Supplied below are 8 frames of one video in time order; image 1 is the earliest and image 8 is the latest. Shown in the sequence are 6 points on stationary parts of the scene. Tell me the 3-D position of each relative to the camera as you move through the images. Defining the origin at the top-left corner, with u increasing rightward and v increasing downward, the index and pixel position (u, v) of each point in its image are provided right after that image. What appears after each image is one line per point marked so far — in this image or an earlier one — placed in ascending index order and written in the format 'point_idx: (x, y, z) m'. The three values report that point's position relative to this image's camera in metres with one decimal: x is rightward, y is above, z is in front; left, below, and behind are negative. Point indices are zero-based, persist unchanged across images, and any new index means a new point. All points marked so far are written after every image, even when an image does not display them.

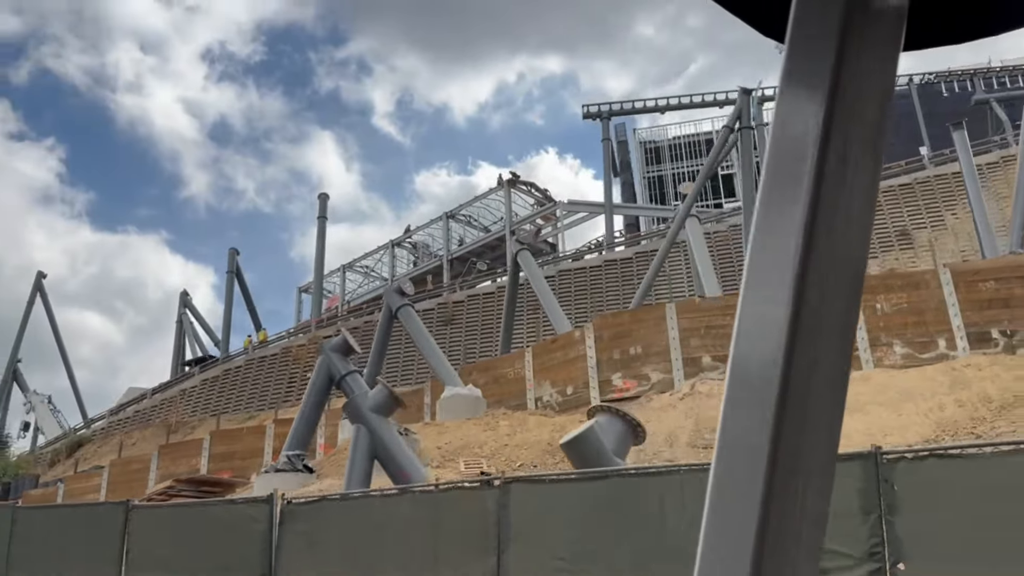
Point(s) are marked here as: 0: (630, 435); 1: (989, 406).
0: (+1.0, -1.2, +6.8) m
1: (+6.2, -1.4, +10.9) m
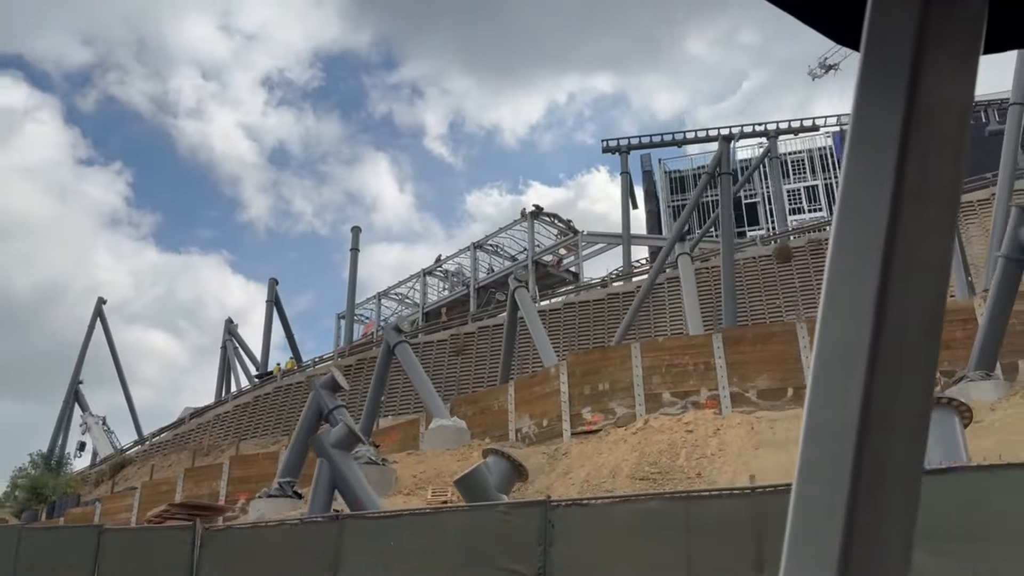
0: (0.0, -1.8, +8.2) m
1: (+5.5, -2.1, +11.9) m
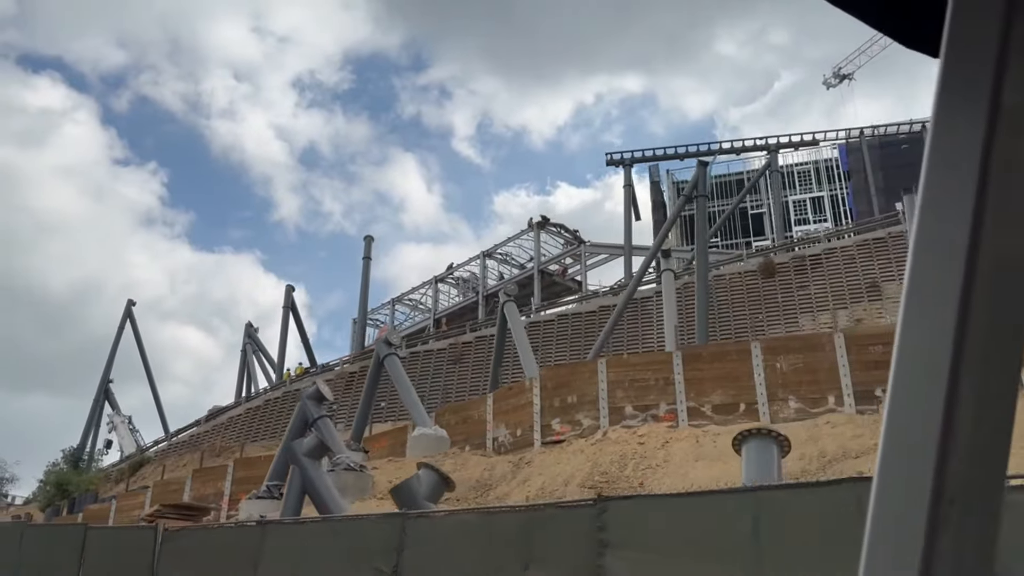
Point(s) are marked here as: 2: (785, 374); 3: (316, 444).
0: (-0.8, -2.2, +9.4) m
1: (+4.8, -2.5, +12.9) m
2: (+5.2, -1.6, +16.1) m
3: (-3.0, -2.3, +12.6) m
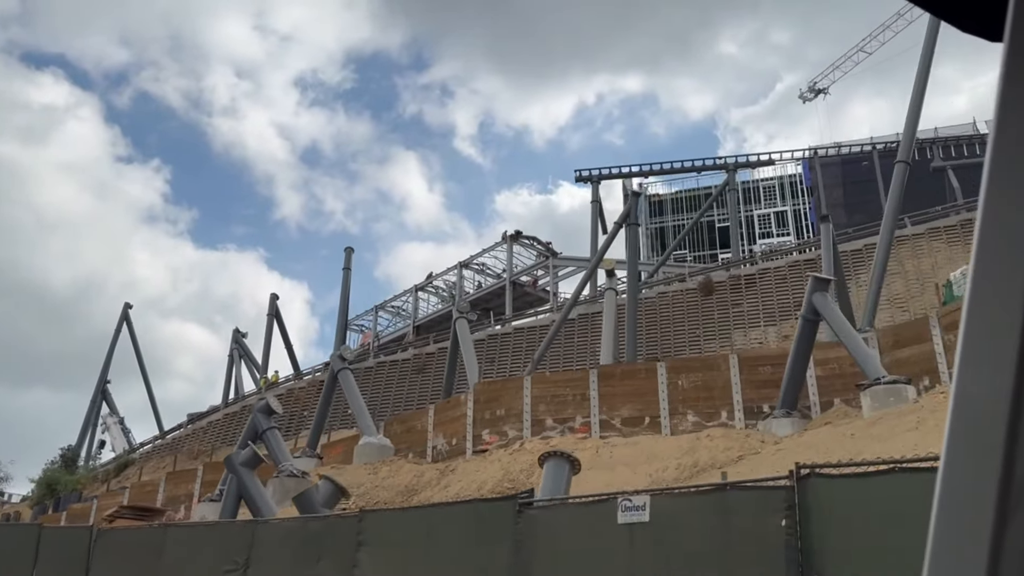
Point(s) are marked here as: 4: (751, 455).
0: (-2.3, -2.7, +11.2) m
1: (+3.3, -3.1, +14.7) m
2: (+3.7, -2.2, +18.0) m
3: (-4.5, -2.8, +14.4) m
4: (+4.1, -2.9, +14.5) m
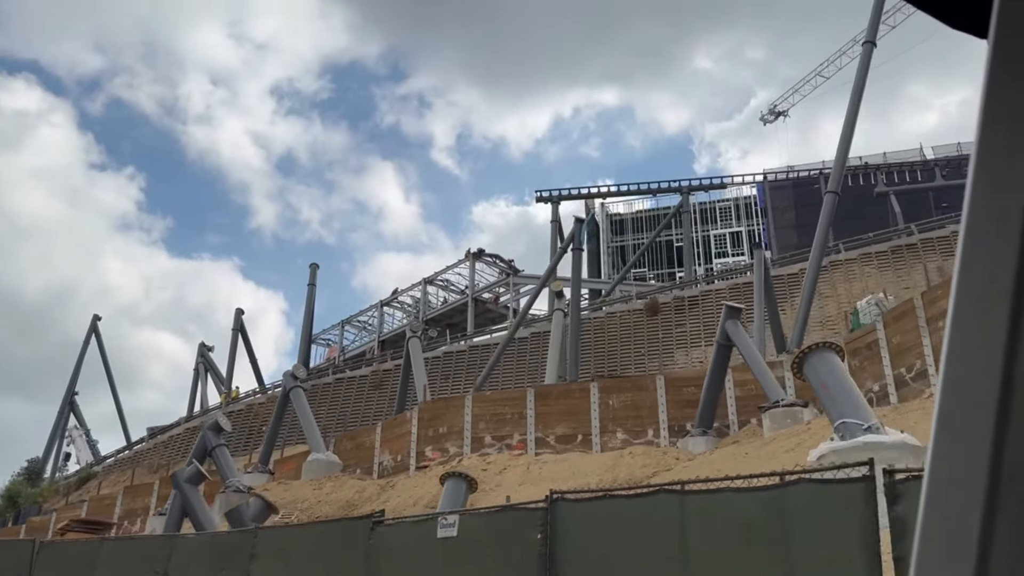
0: (-3.5, -3.2, +12.1) m
1: (+2.0, -3.6, +15.8) m
2: (+2.3, -2.8, +19.1) m
3: (-5.8, -3.3, +15.3) m
4: (+2.8, -3.4, +15.6) m
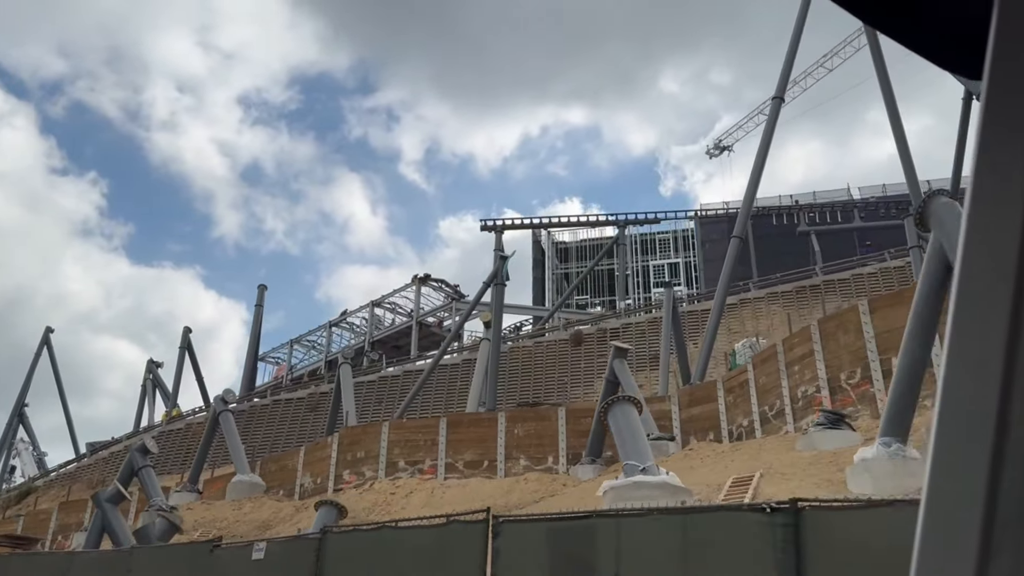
0: (-5.4, -3.8, +13.4) m
1: (-0.1, -4.5, +17.3) m
2: (+0.2, -3.7, +20.6) m
3: (-7.8, -4.0, +16.5) m
4: (+0.8, -4.2, +17.1) m
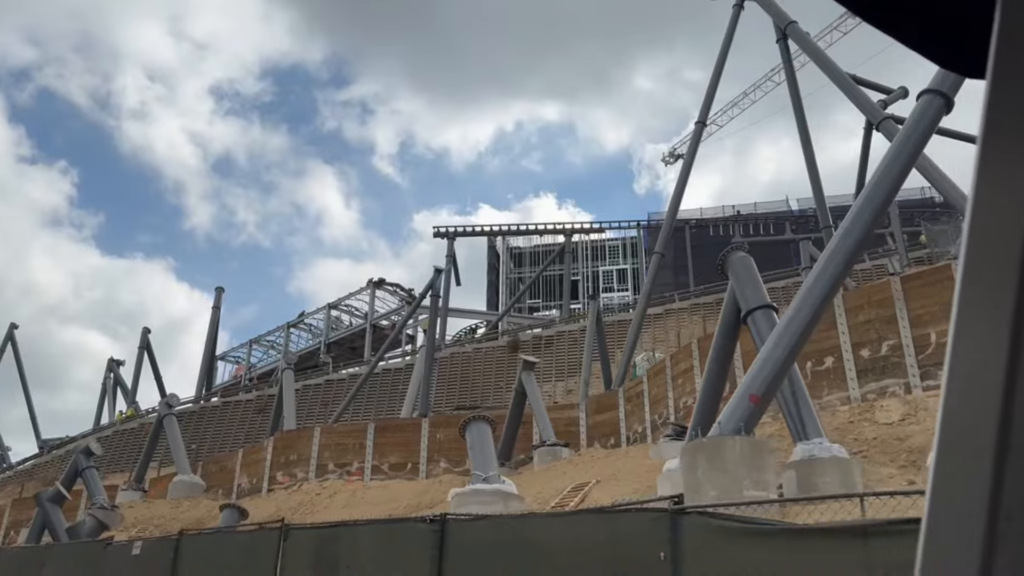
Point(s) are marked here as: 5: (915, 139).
0: (-7.2, -4.2, +14.9) m
1: (-2.0, -4.9, +18.9) m
2: (-1.9, -4.1, +22.2) m
3: (-9.7, -4.3, +17.9) m
4: (-1.2, -4.7, +18.8) m
5: (+4.8, +1.8, +10.1) m
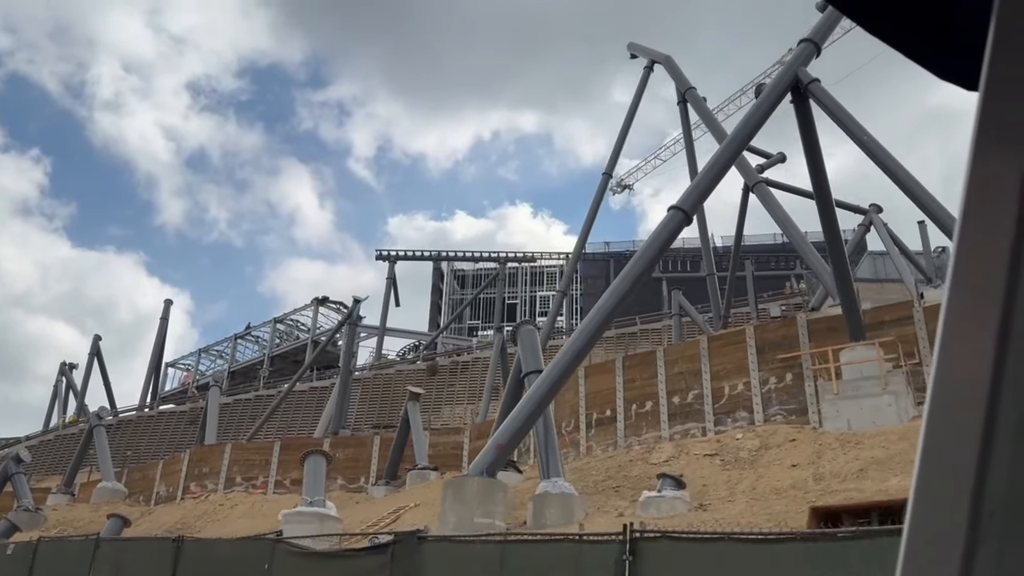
0: (-10.2, -5.0, +17.3) m
1: (-5.1, -5.8, +21.5) m
2: (-5.1, -5.1, +24.8) m
3: (-12.7, -5.0, +20.2) m
4: (-4.3, -5.7, +21.4) m
5: (+2.2, +0.7, +13.0) m
